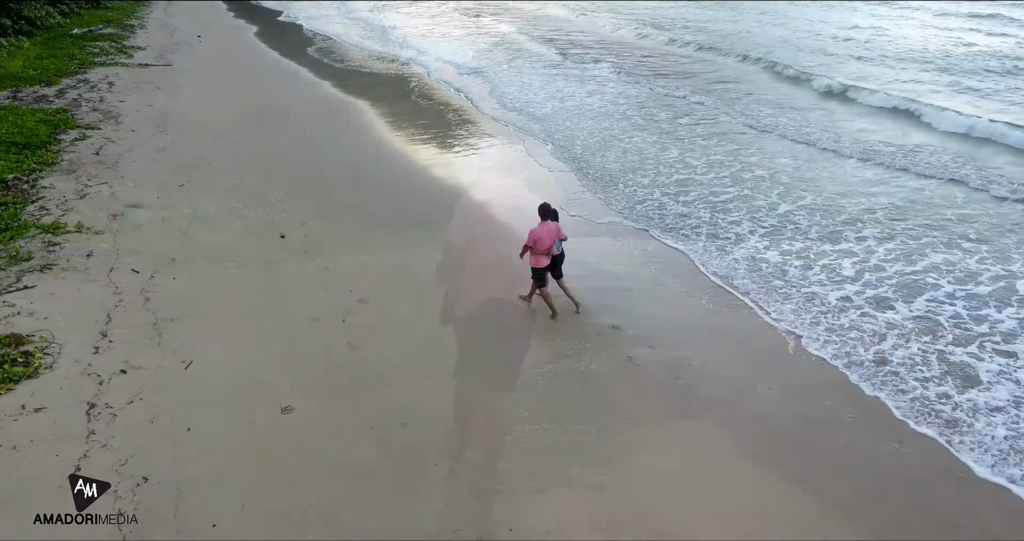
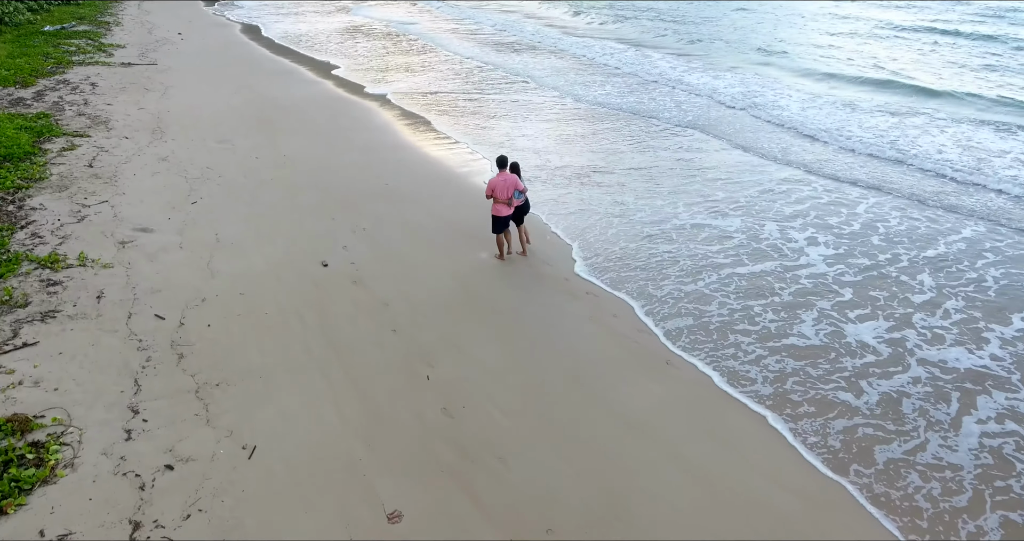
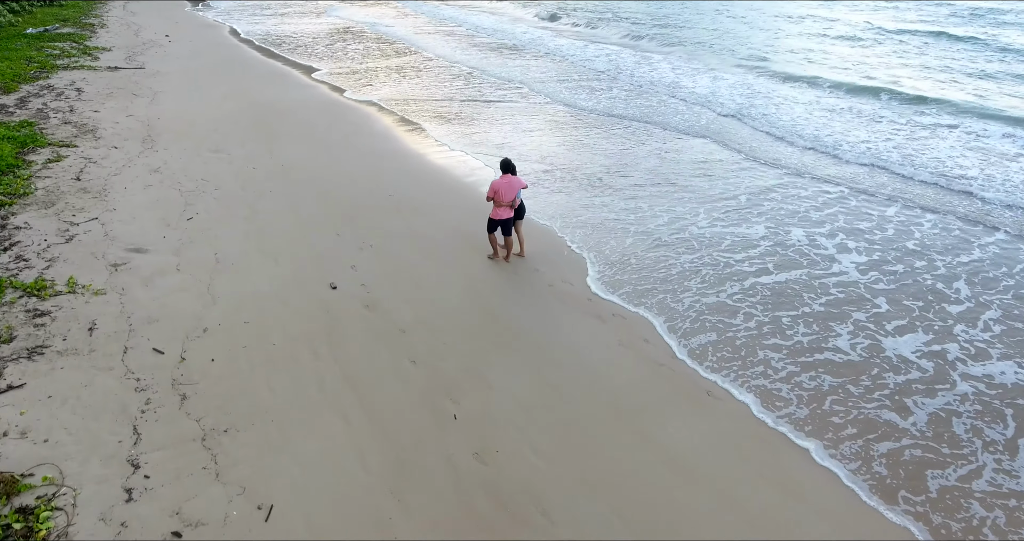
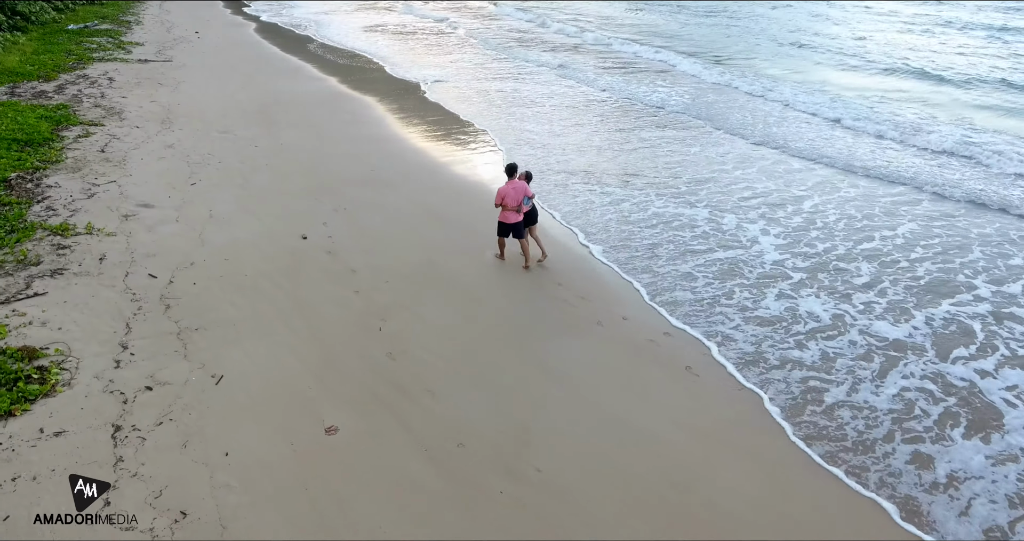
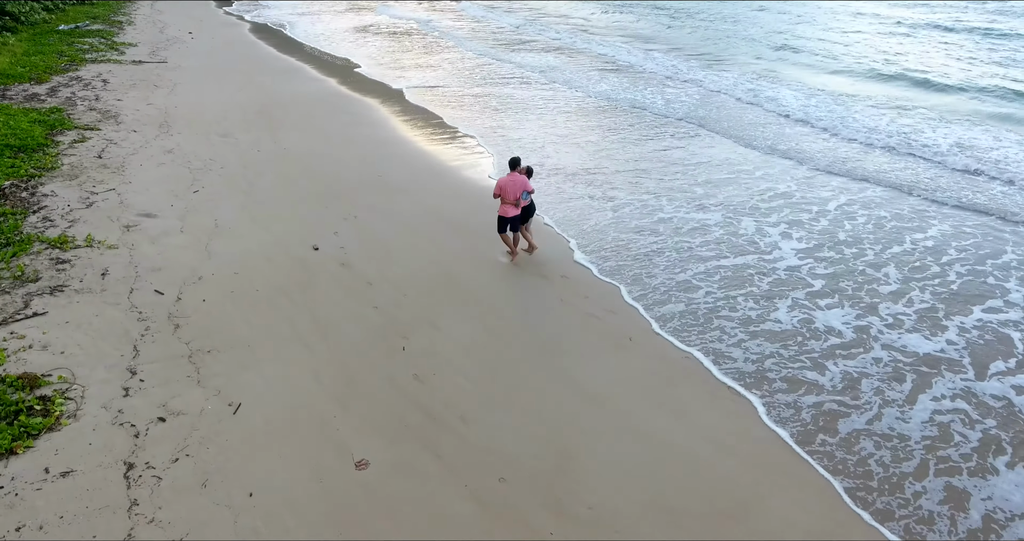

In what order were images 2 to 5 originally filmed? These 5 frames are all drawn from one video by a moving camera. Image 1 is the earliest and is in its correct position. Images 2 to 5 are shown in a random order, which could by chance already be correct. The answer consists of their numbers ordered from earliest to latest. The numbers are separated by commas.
4, 5, 2, 3
